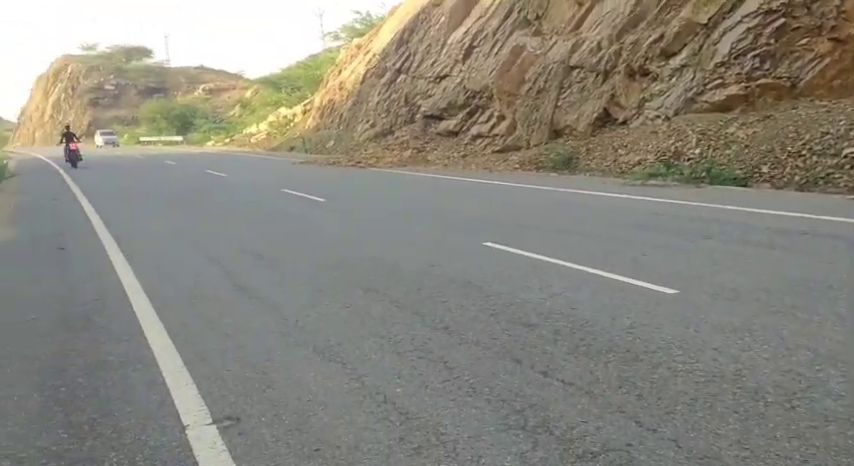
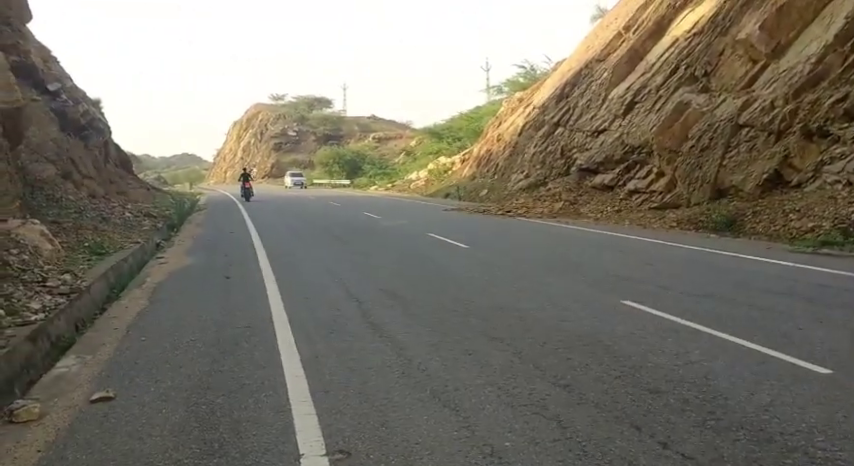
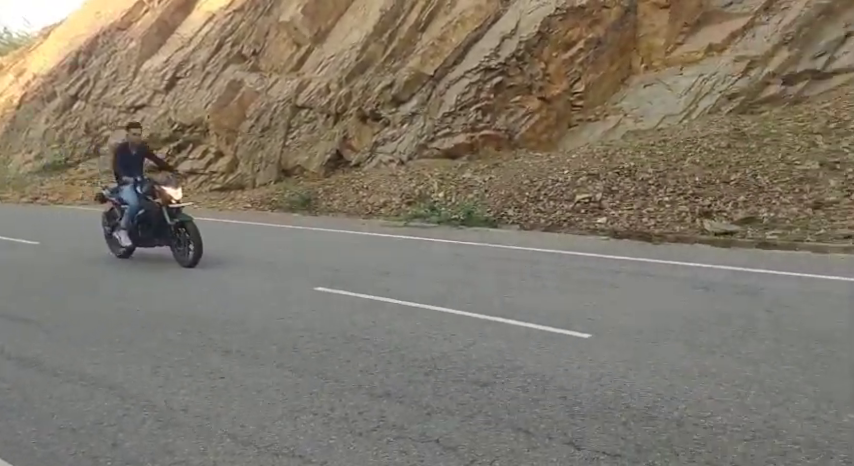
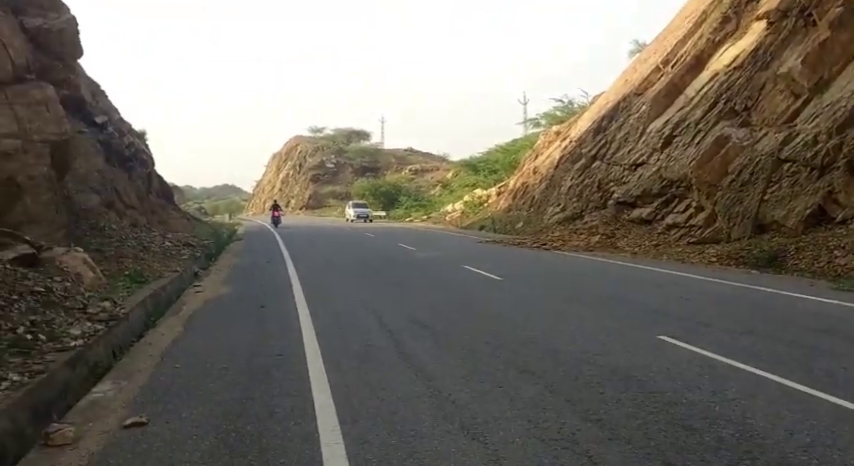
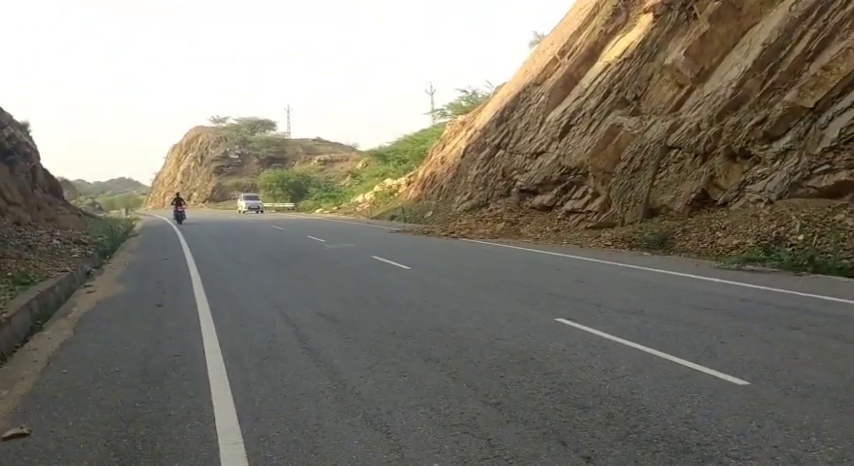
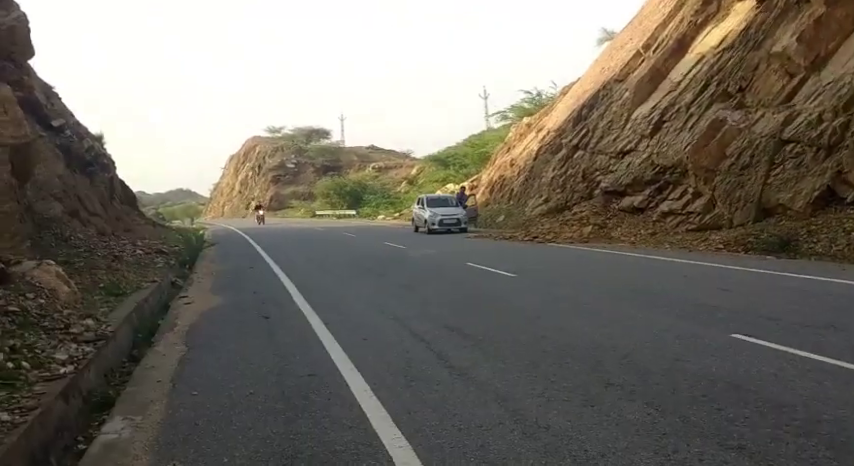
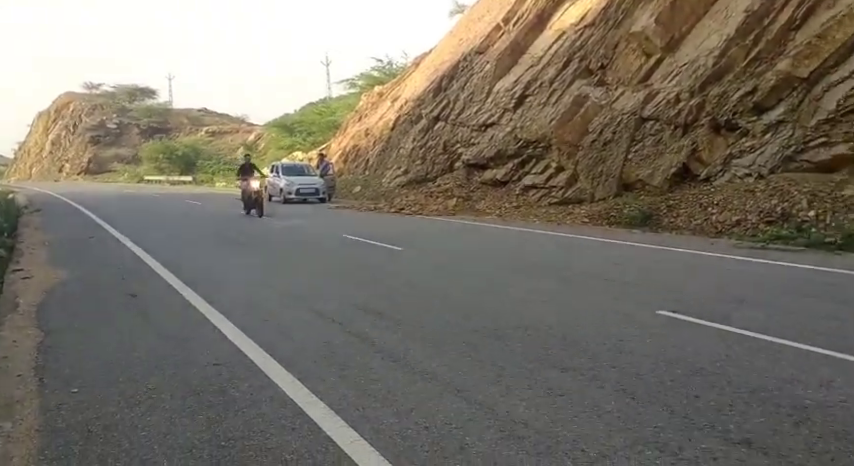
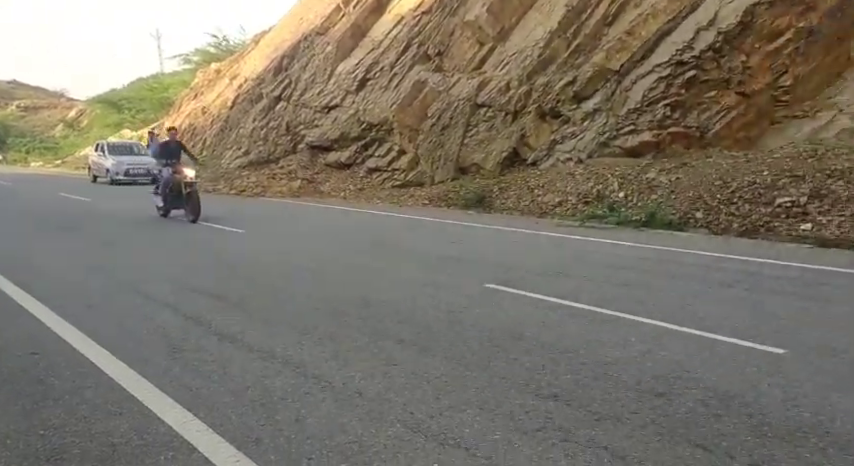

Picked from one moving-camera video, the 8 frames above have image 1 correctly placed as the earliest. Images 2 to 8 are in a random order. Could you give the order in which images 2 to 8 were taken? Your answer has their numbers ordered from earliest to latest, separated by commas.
2, 5, 4, 6, 7, 8, 3
